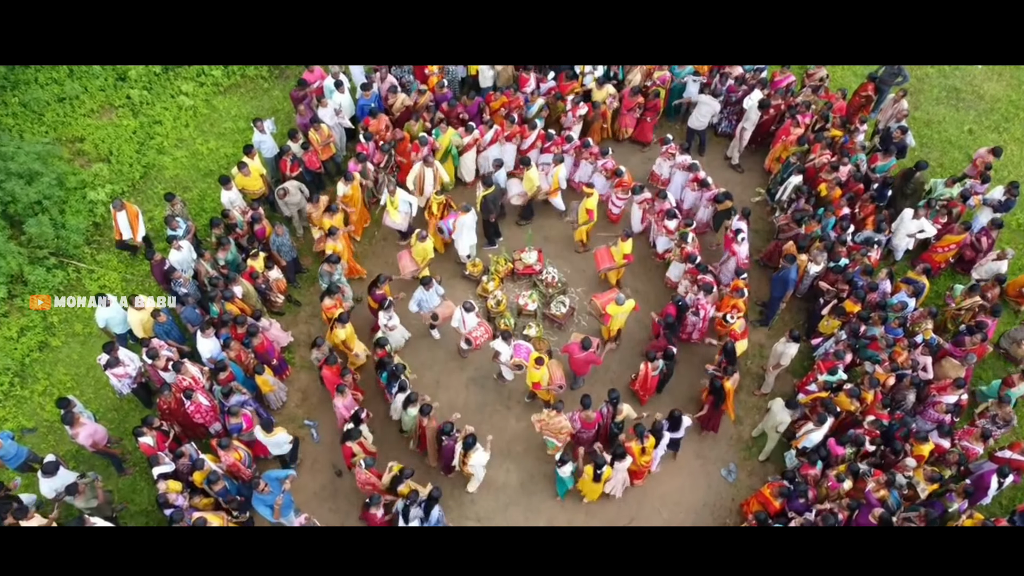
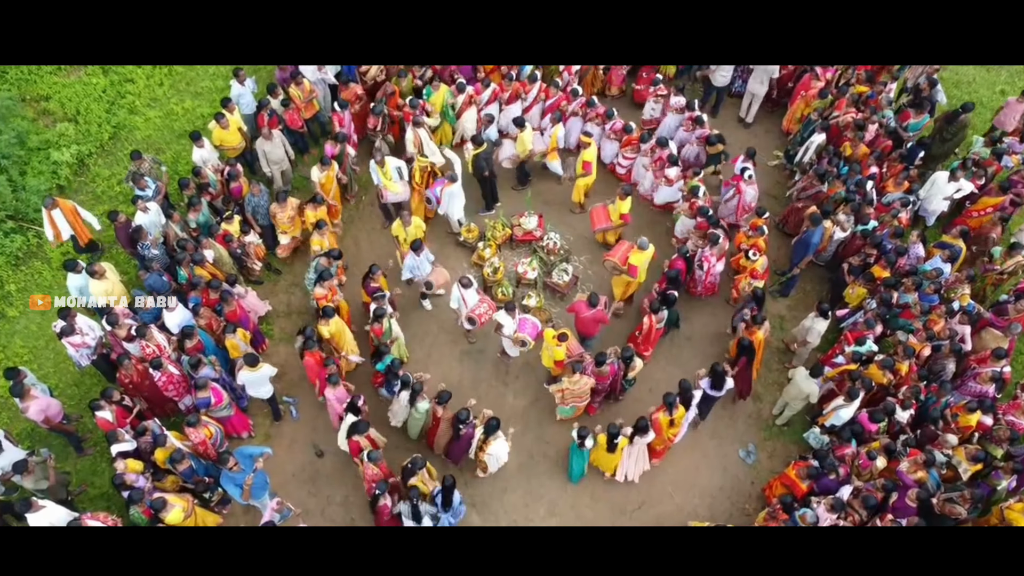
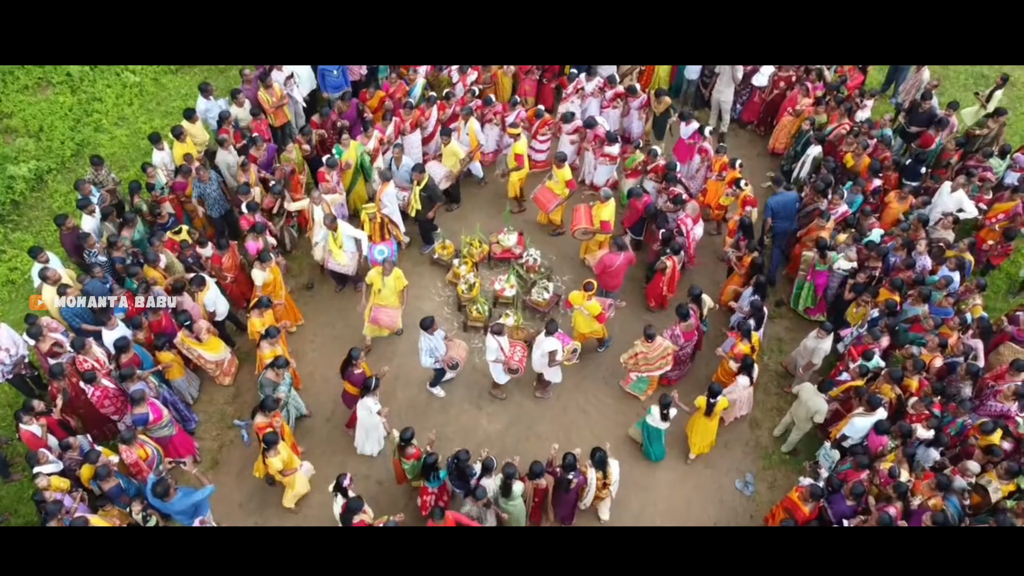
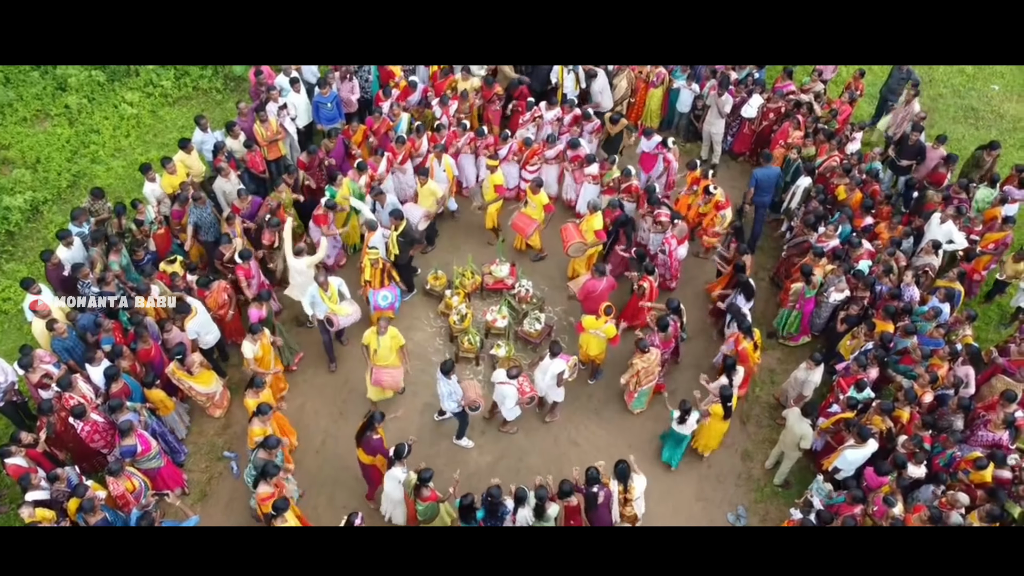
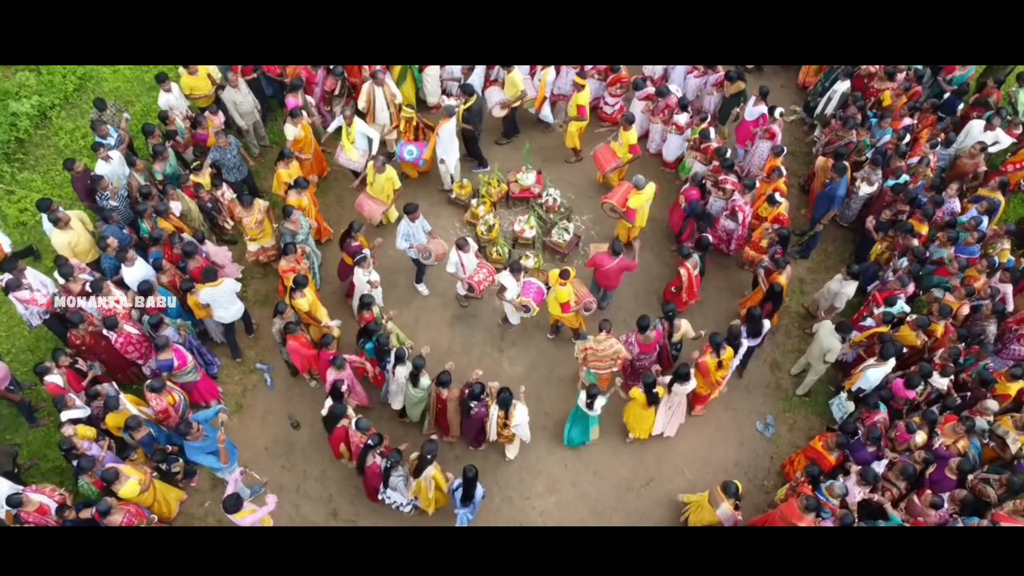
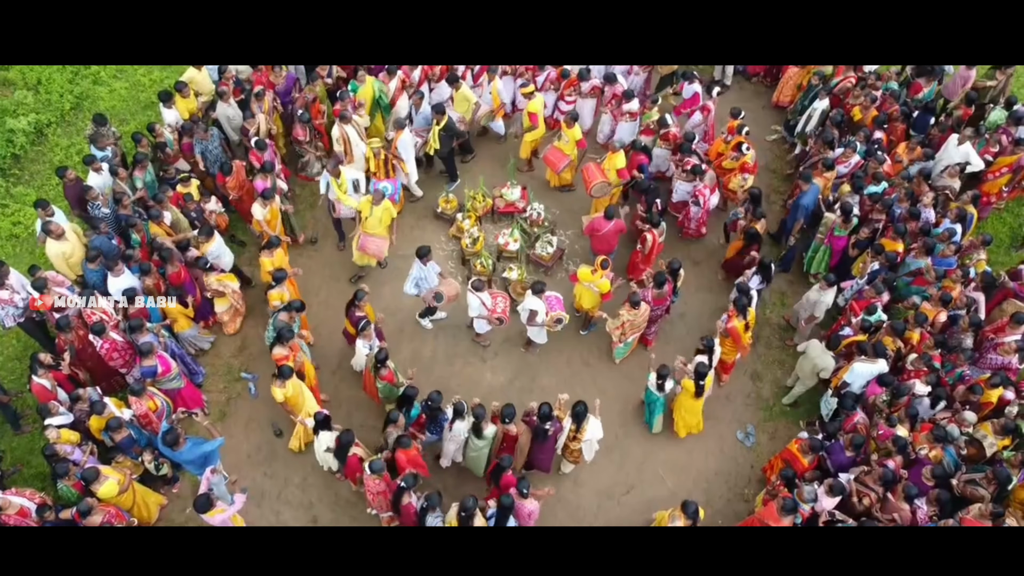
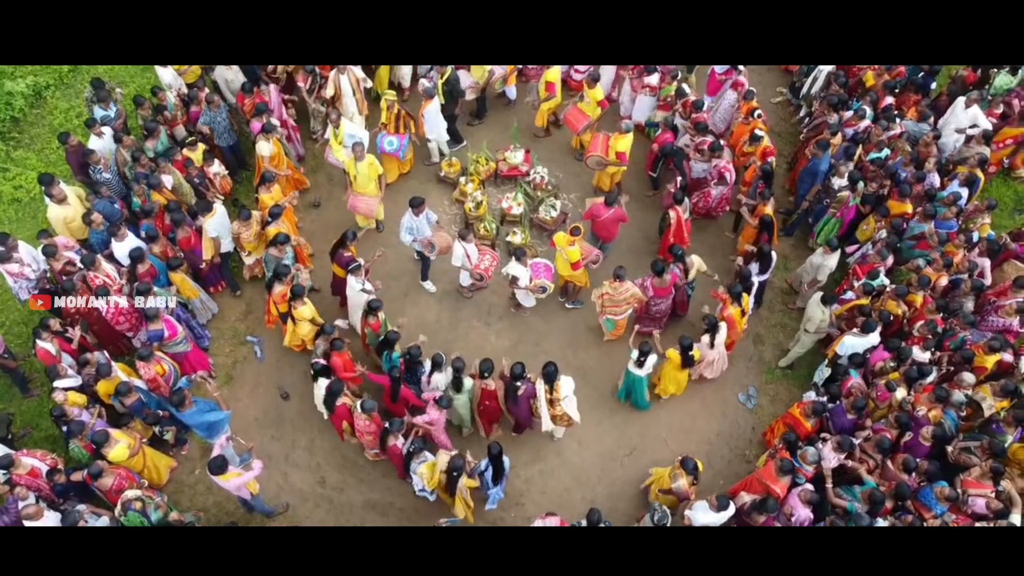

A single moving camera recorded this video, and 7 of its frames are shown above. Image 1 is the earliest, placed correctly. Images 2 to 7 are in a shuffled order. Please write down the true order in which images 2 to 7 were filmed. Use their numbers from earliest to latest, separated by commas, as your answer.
2, 5, 7, 6, 3, 4
